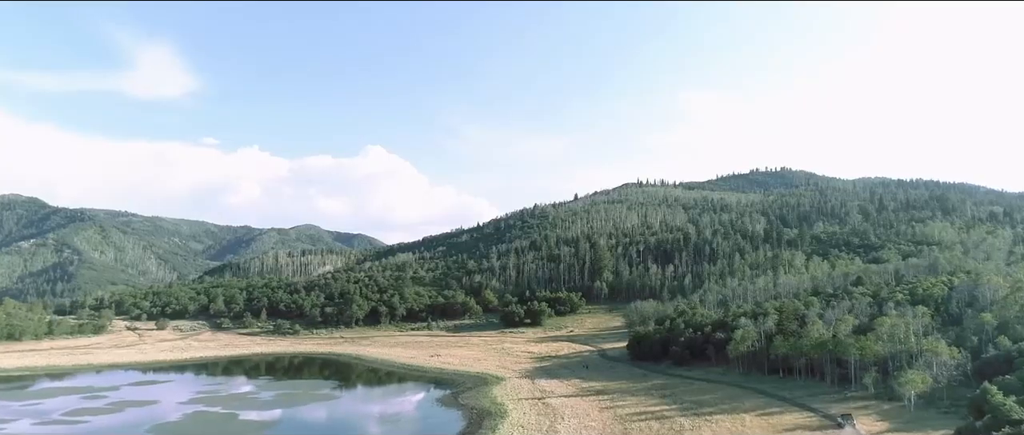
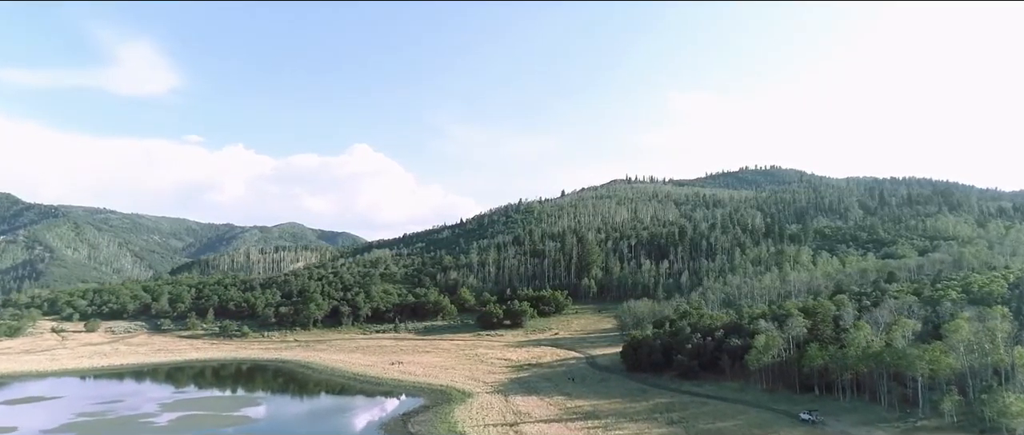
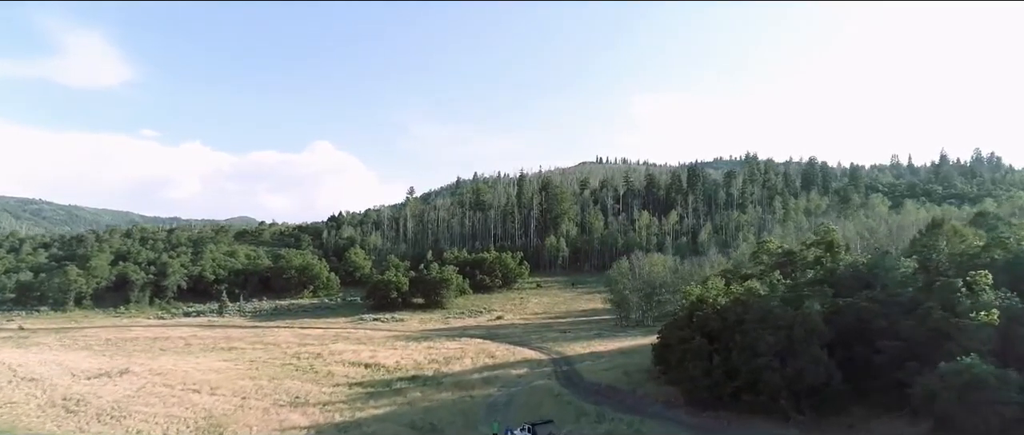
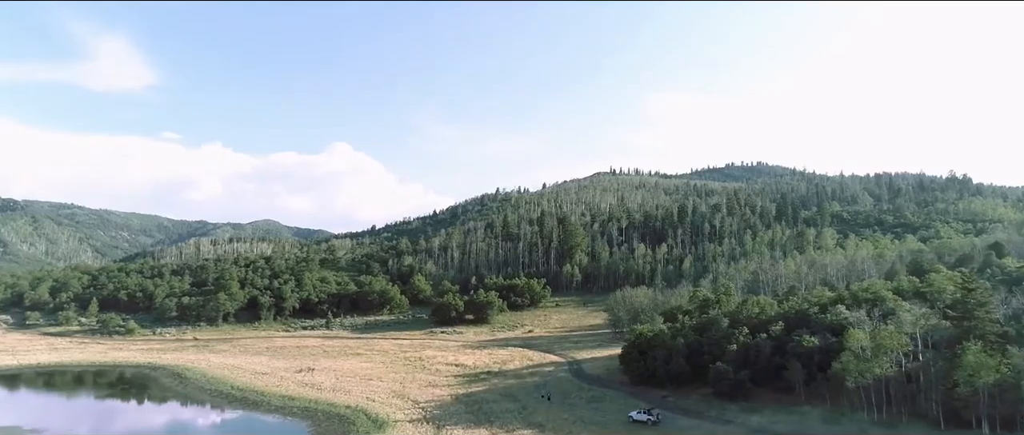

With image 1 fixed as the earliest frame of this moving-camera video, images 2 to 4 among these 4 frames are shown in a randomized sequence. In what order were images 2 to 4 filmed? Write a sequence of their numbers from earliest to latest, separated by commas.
2, 4, 3
